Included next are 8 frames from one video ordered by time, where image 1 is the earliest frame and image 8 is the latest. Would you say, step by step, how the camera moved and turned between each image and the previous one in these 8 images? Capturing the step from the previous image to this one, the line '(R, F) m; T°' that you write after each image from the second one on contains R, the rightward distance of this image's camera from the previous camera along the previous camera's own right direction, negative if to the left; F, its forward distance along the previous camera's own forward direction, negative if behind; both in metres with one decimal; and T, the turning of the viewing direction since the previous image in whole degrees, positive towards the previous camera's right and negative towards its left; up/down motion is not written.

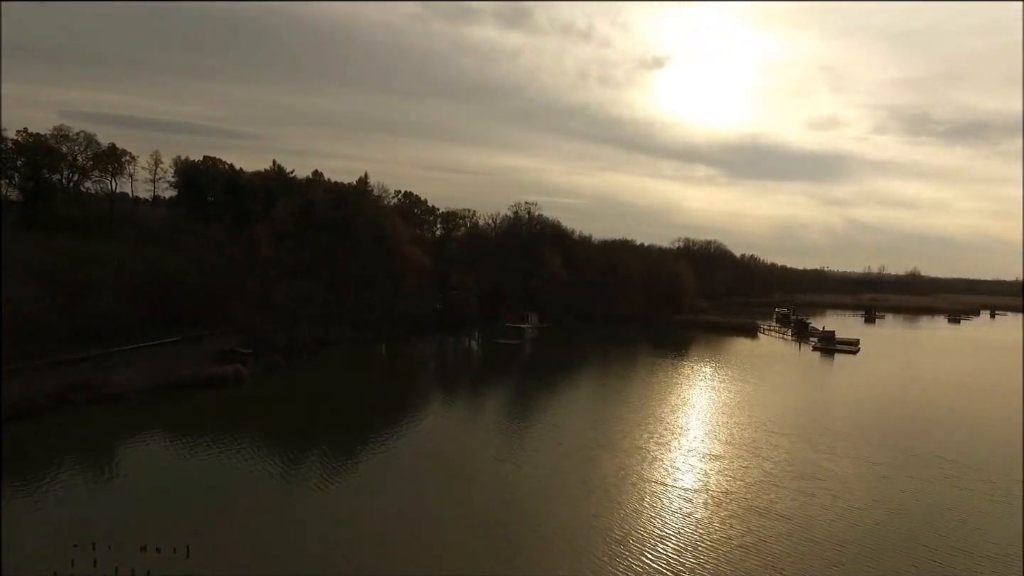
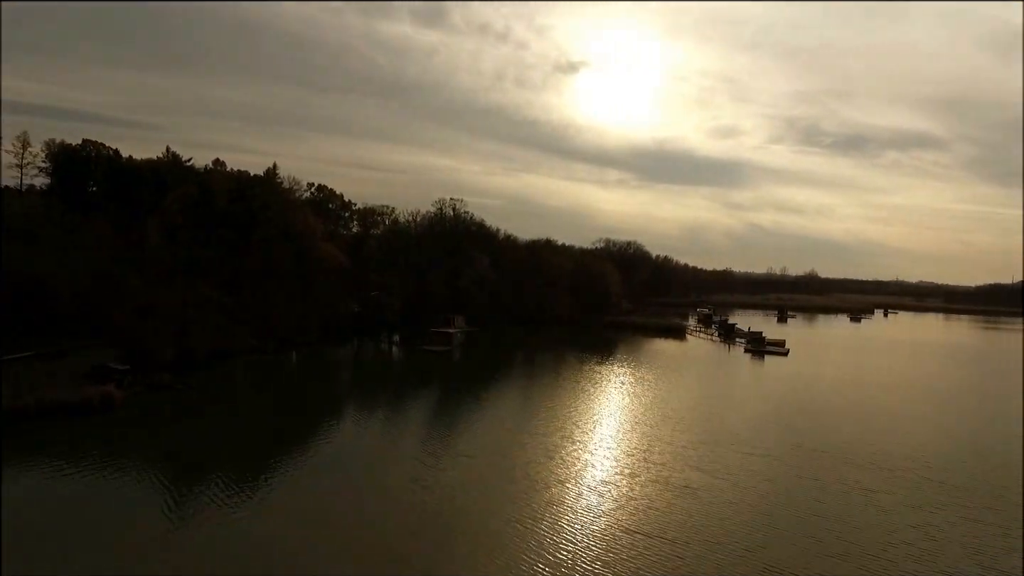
(-0.4, +1.6) m; +8°
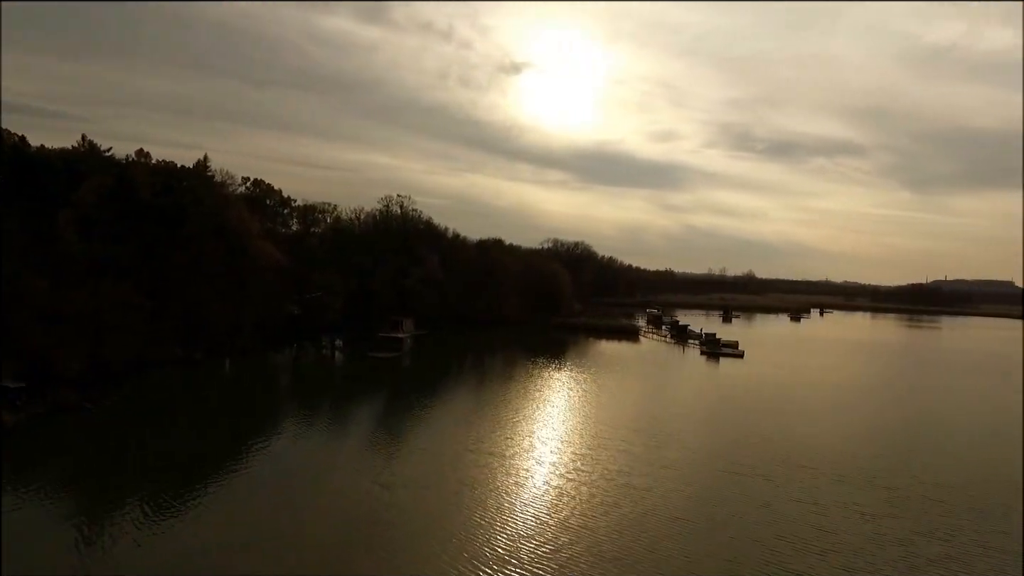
(-0.4, +1.3) m; +5°
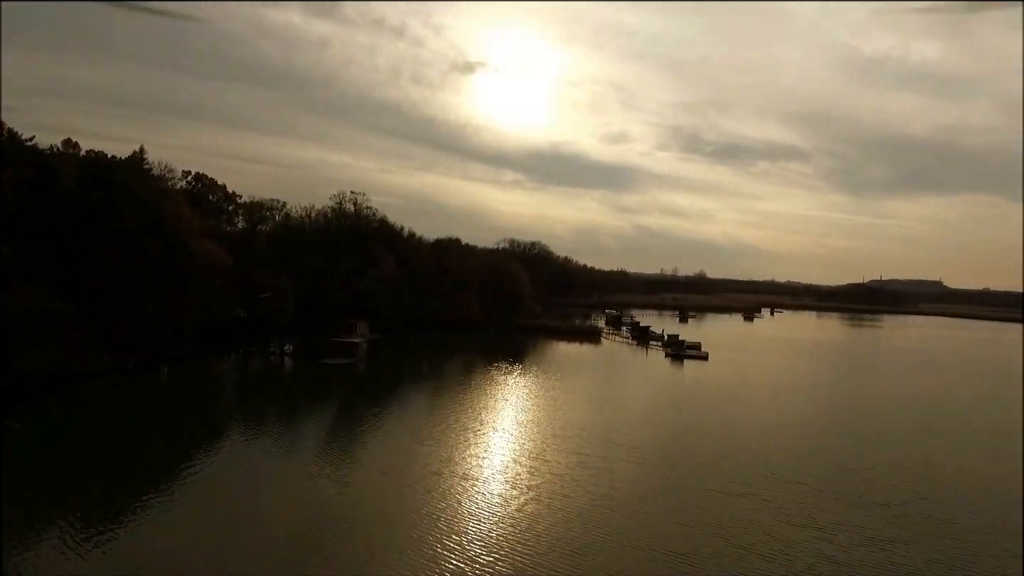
(-0.3, +1.1) m; +4°
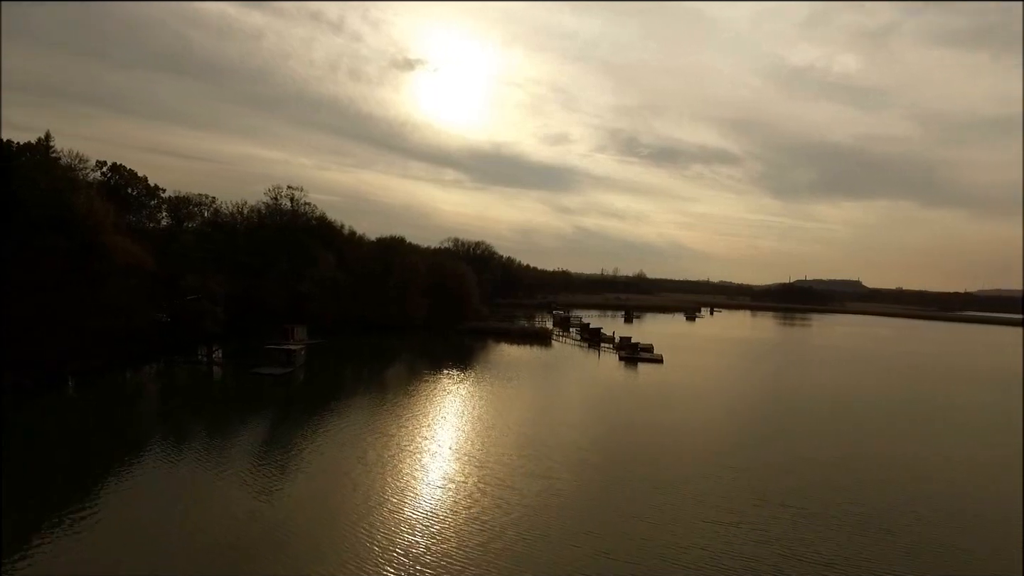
(-0.4, +1.3) m; +5°
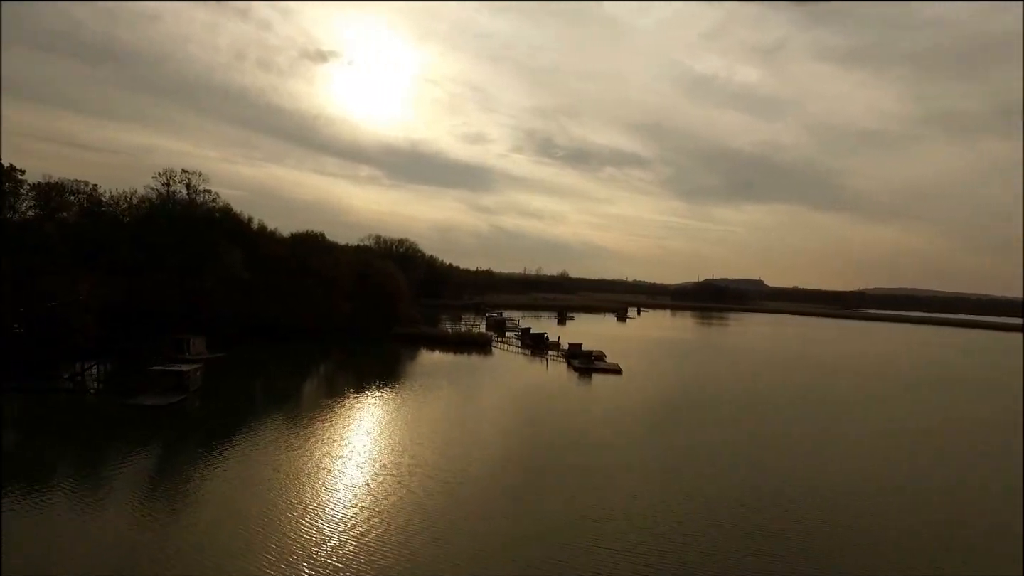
(-0.9, +3.4) m; +8°
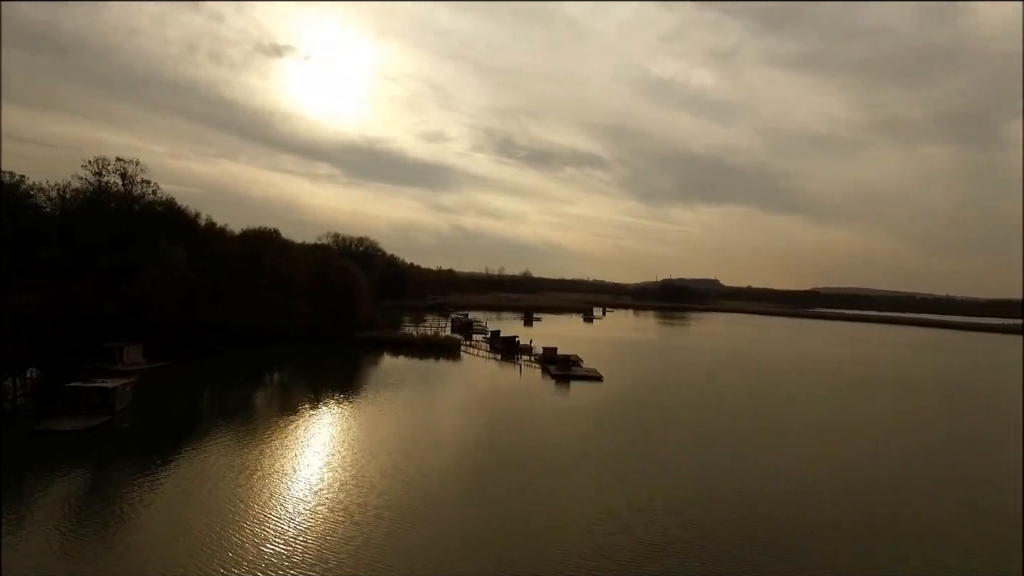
(-0.5, +1.8) m; +4°
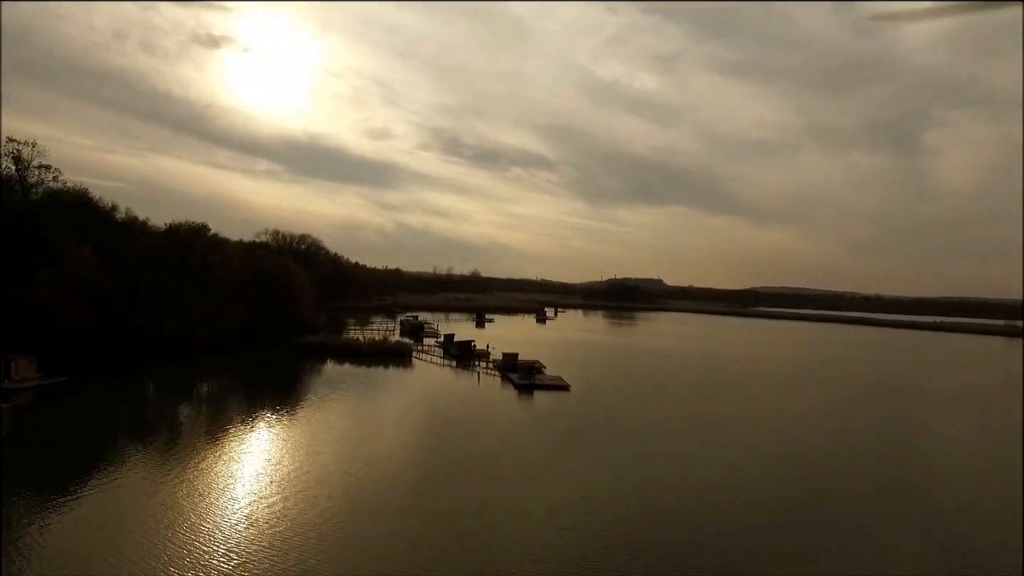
(-0.4, +2.0) m; +5°
